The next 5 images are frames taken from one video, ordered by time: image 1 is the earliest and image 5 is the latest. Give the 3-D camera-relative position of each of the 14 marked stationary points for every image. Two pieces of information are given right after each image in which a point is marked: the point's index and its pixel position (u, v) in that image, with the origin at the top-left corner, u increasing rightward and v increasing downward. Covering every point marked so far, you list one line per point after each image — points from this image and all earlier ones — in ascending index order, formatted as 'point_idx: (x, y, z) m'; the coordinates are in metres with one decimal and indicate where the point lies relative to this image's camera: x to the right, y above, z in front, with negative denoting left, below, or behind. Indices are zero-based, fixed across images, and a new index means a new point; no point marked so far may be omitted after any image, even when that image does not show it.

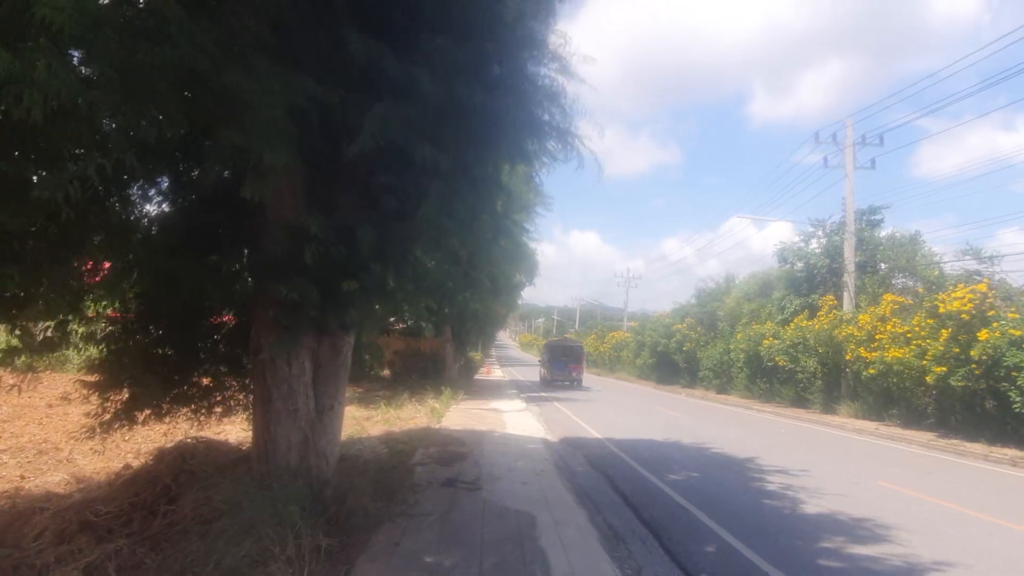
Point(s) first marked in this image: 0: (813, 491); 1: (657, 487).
0: (+4.3, -2.9, +11.3) m
1: (+2.1, -2.9, +11.4) m
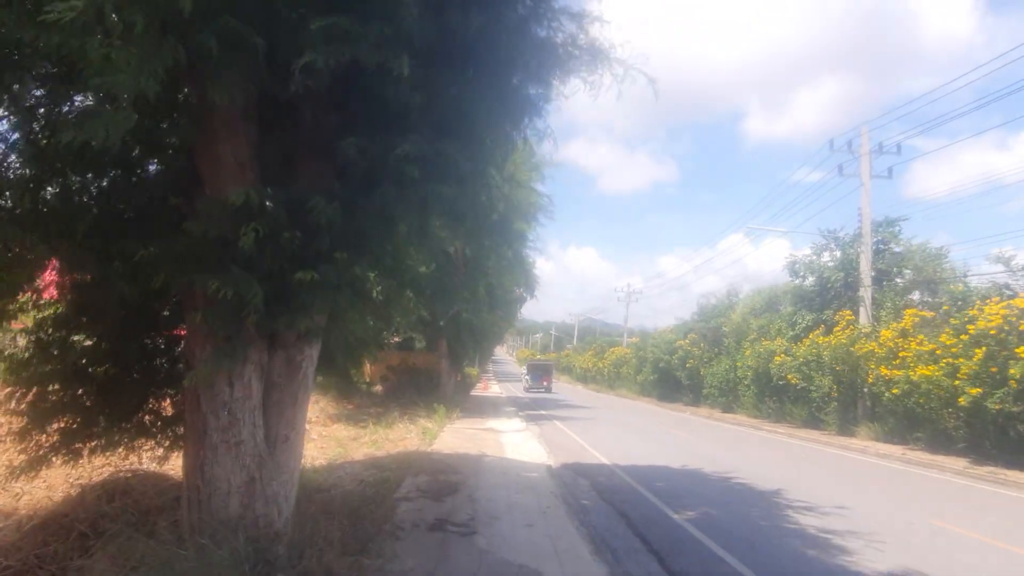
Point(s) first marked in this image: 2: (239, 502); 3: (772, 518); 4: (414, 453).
0: (+4.3, -3.0, +9.7) m
1: (+2.1, -3.0, +9.8) m
2: (-1.9, -1.5, +5.5) m
3: (+3.4, -3.0, +10.2) m
4: (-1.8, -3.1, +14.8) m
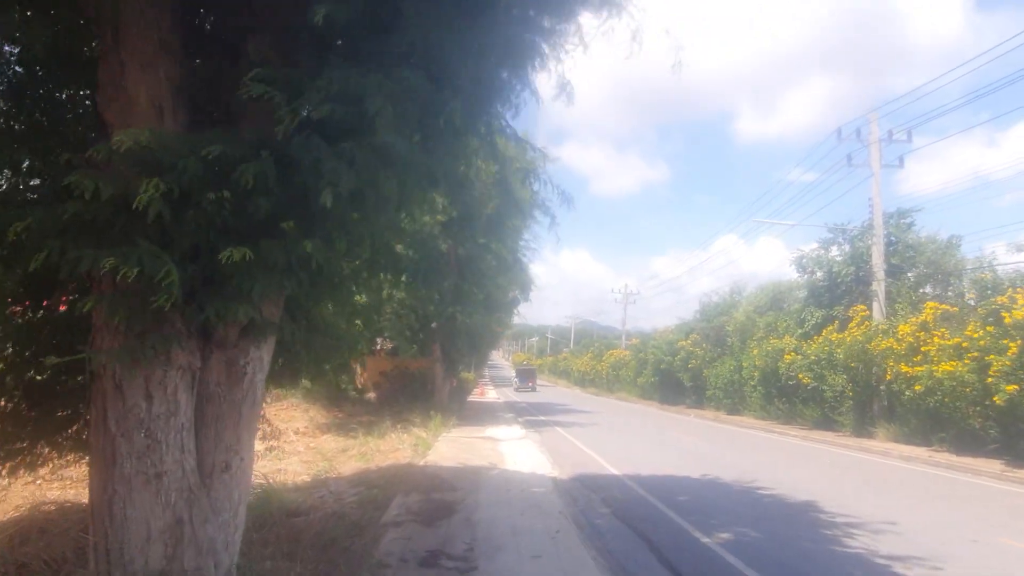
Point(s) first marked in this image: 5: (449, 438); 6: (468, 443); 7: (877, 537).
0: (+4.4, -2.9, +8.4) m
1: (+2.2, -2.9, +8.5) m
2: (-1.9, -1.4, +4.2) m
3: (+3.5, -2.9, +8.9) m
4: (-1.8, -3.1, +13.5) m
5: (-1.6, -3.8, +19.6) m
6: (-1.0, -3.7, +18.5) m
7: (+4.3, -2.9, +9.1) m
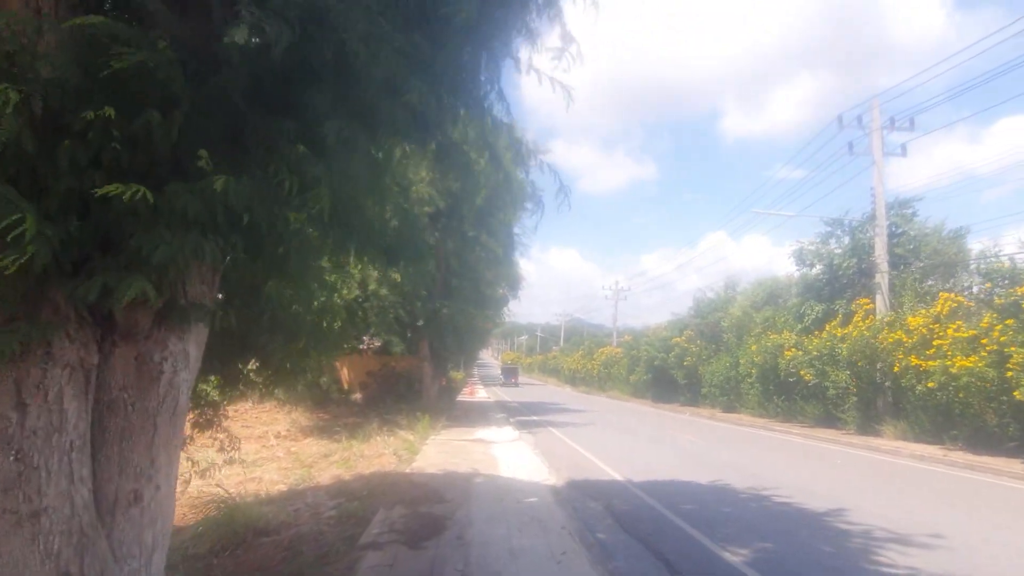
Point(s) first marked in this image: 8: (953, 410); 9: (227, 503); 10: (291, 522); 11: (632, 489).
0: (+4.4, -2.7, +7.4) m
1: (+2.2, -2.7, +7.5) m
2: (-1.8, -1.3, +3.1) m
3: (+3.5, -2.7, +7.8) m
4: (-1.9, -3.0, +12.3) m
5: (-1.8, -3.7, +18.5) m
6: (-1.2, -3.6, +17.4) m
7: (+4.3, -2.7, +8.1) m
8: (+11.3, -3.1, +19.7) m
9: (-3.6, -2.7, +9.8) m
10: (-2.6, -2.8, +9.1) m
11: (+1.8, -3.0, +11.5) m
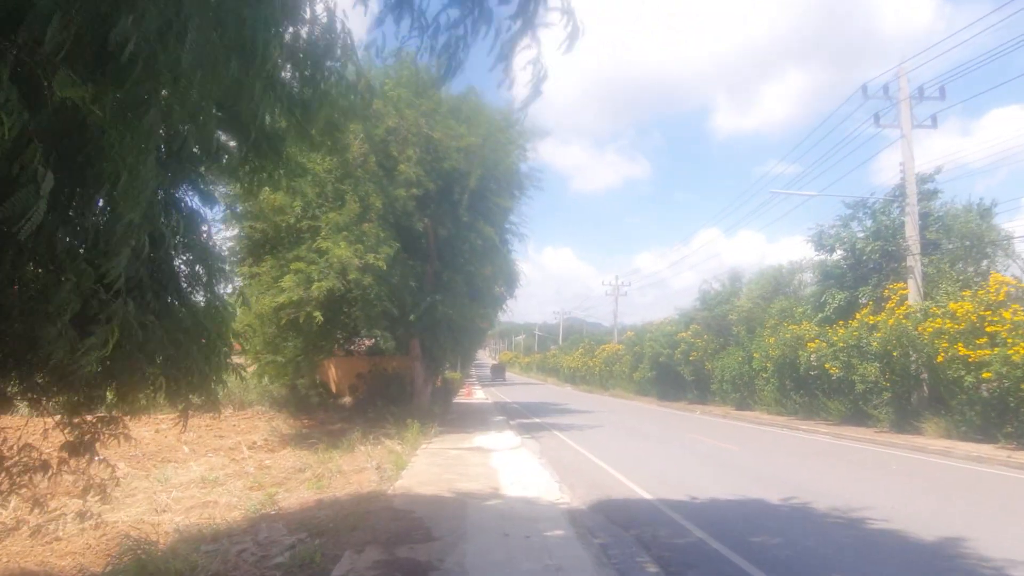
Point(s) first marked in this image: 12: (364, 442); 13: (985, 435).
0: (+4.5, -2.3, +5.2) m
1: (+2.3, -2.4, +5.2) m
2: (-1.8, -1.0, +0.8) m
3: (+3.6, -2.4, +5.6) m
4: (-1.8, -2.7, +10.1) m
5: (-1.7, -3.4, +16.2) m
6: (-1.2, -3.3, +15.1) m
7: (+4.3, -2.4, +5.8) m
8: (+11.3, -2.6, +17.5) m
9: (-3.5, -2.5, +7.5) m
10: (-2.5, -2.5, +6.8) m
11: (+1.9, -2.7, +9.2) m
12: (-3.4, -3.6, +18.0) m
13: (+11.4, -3.5, +18.6) m
